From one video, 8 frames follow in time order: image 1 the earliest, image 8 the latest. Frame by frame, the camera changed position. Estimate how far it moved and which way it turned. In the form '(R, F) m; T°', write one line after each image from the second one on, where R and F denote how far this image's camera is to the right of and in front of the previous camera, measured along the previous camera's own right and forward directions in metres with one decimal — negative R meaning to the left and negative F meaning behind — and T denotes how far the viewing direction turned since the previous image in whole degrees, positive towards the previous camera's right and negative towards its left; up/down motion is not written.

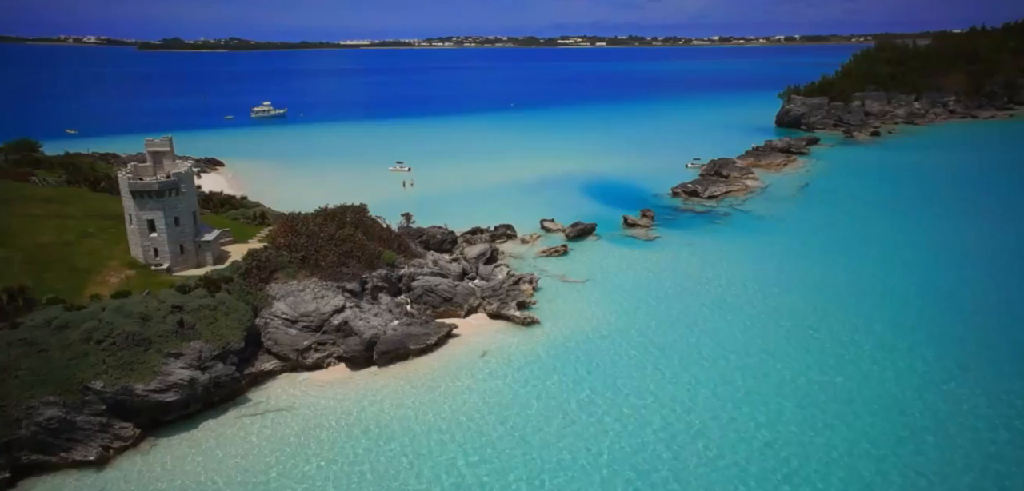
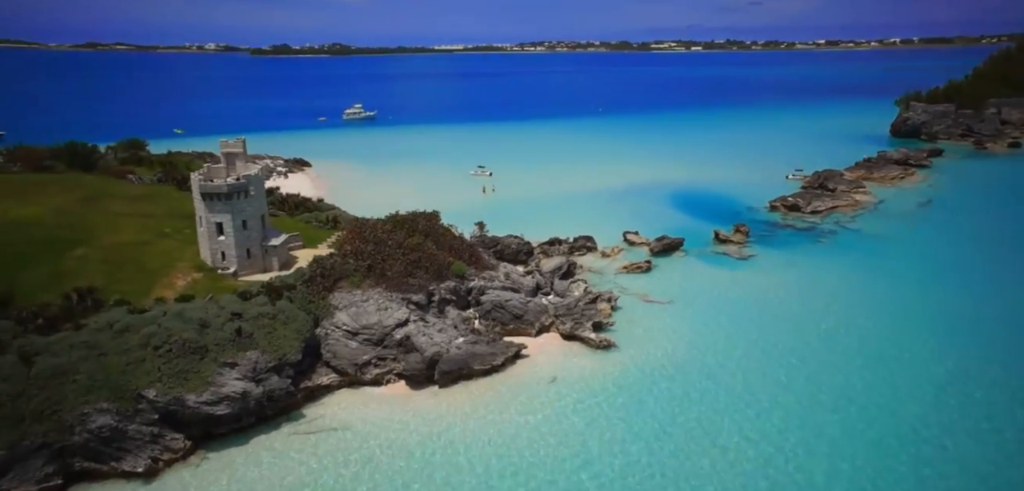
(+0.4, +3.1) m; -8°
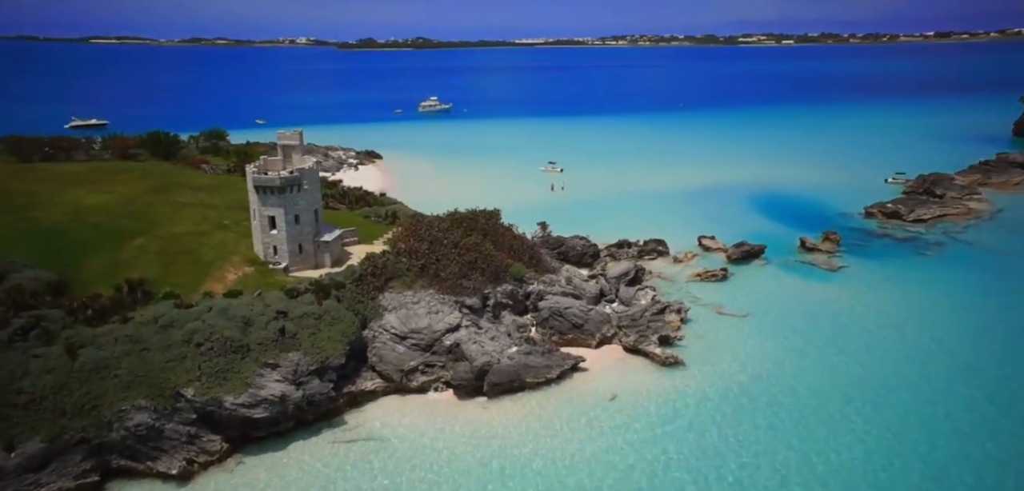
(+0.7, +2.7) m; -7°
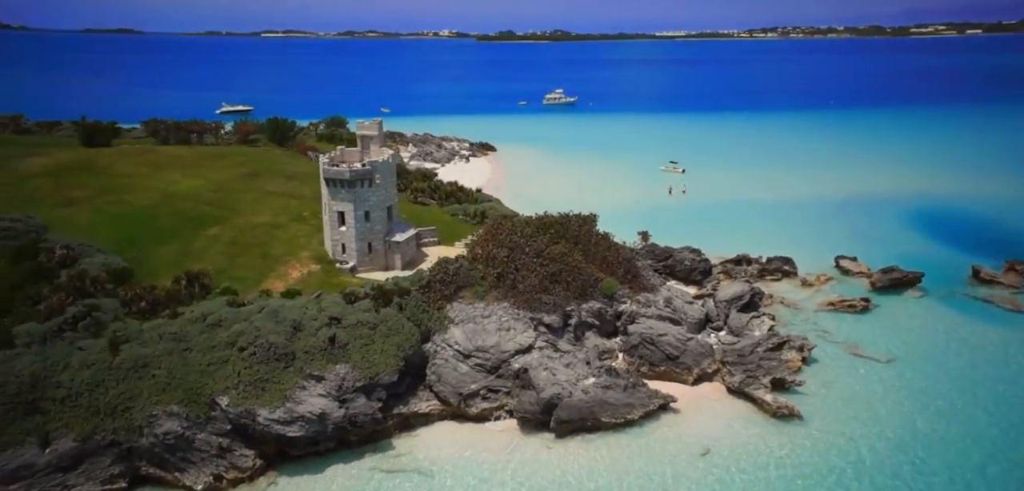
(+1.8, +4.7) m; -11°
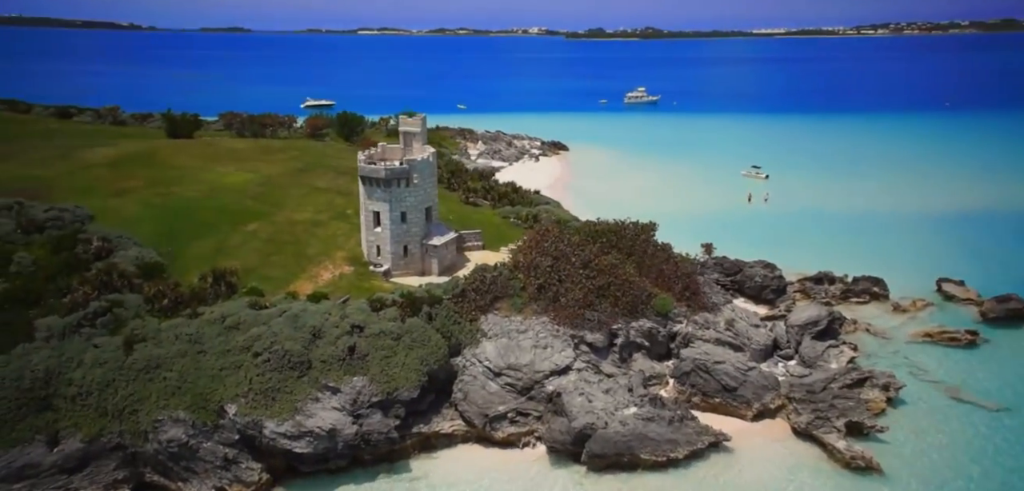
(+1.7, +2.8) m; -7°
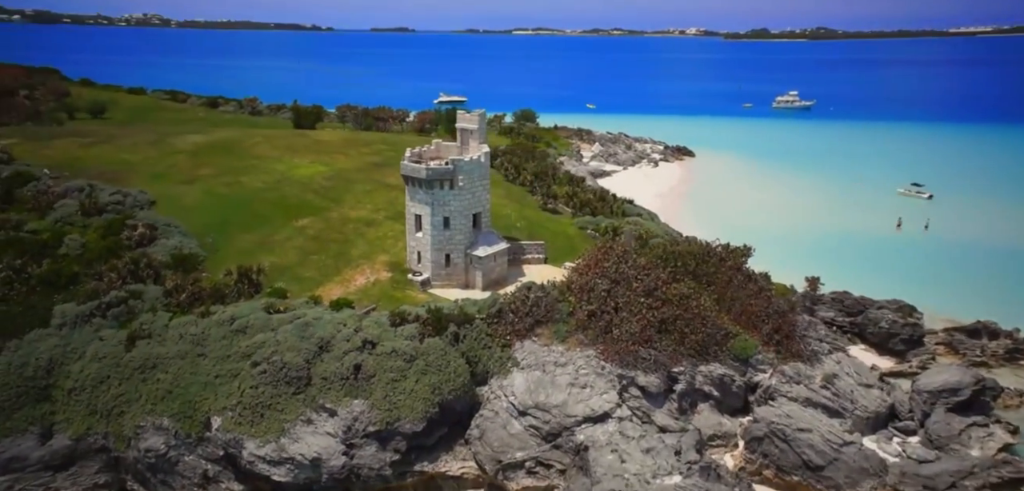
(+3.5, +4.4) m; -12°
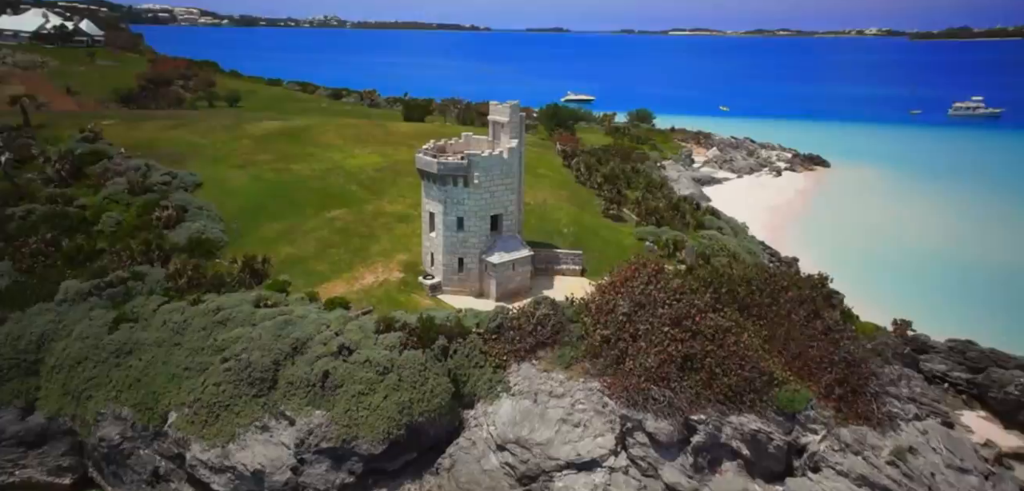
(+4.6, +3.6) m; -12°
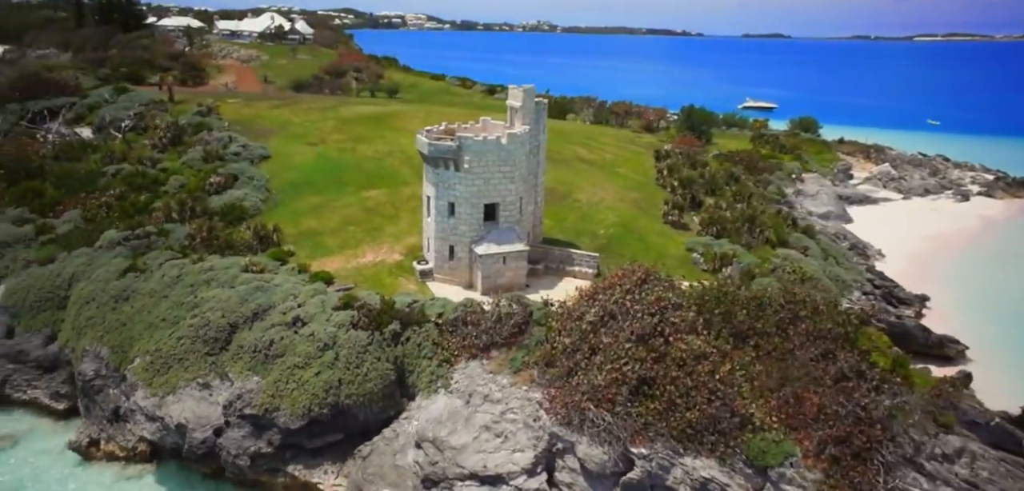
(+7.2, +2.7) m; -16°
